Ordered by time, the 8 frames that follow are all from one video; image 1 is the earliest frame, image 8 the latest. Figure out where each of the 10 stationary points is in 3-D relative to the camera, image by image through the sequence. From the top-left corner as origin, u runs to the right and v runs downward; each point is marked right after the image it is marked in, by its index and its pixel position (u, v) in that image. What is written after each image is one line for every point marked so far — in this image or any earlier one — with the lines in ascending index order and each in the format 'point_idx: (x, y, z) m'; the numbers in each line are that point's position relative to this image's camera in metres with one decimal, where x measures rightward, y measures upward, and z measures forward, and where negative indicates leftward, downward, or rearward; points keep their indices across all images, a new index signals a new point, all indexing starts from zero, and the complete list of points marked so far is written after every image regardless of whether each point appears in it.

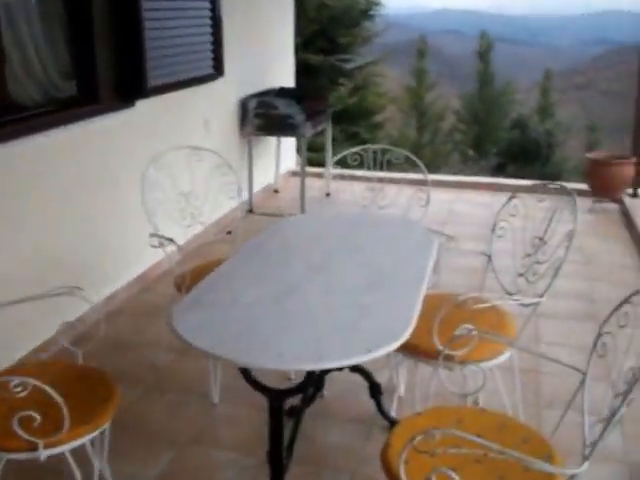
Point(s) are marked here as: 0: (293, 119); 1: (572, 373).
0: (-0.1, +0.6, +5.2) m
1: (+0.8, -0.4, +3.3) m
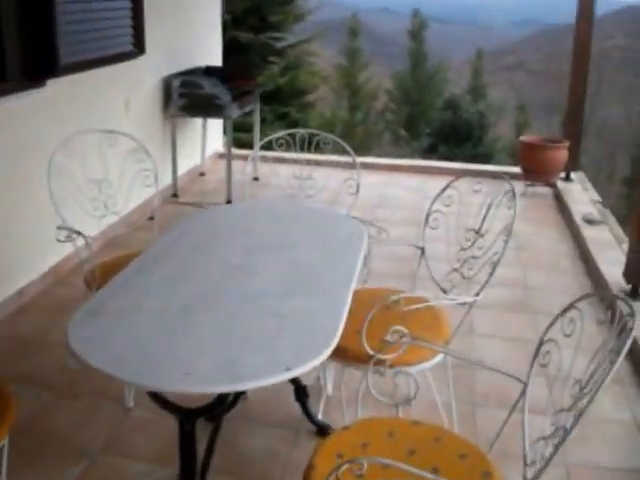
0: (-0.5, +0.7, +5.0) m
1: (+0.6, -0.4, +3.1) m
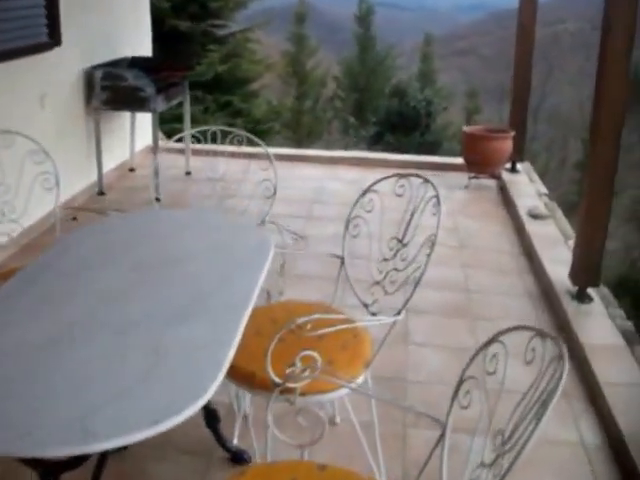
0: (-0.8, +0.7, +4.7) m
1: (+0.4, -0.4, +2.9) m
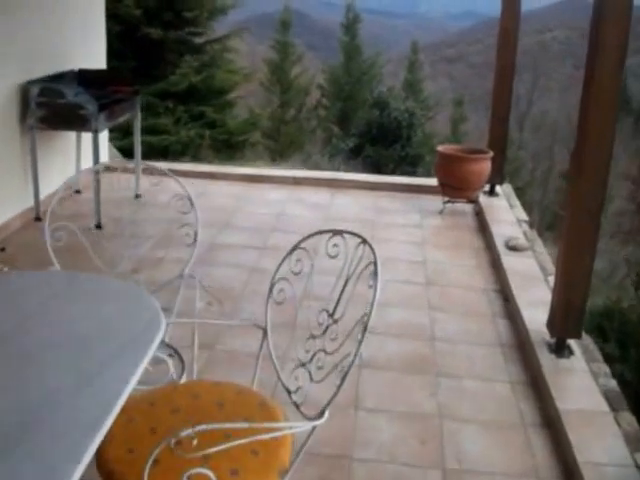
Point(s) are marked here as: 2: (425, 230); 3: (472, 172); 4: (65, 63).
0: (-1.0, +0.6, +4.3) m
1: (+0.2, -0.5, +2.5) m
2: (+0.5, 0.0, +4.6) m
3: (+0.7, +0.3, +4.7) m
4: (-1.3, +0.9, +5.0) m
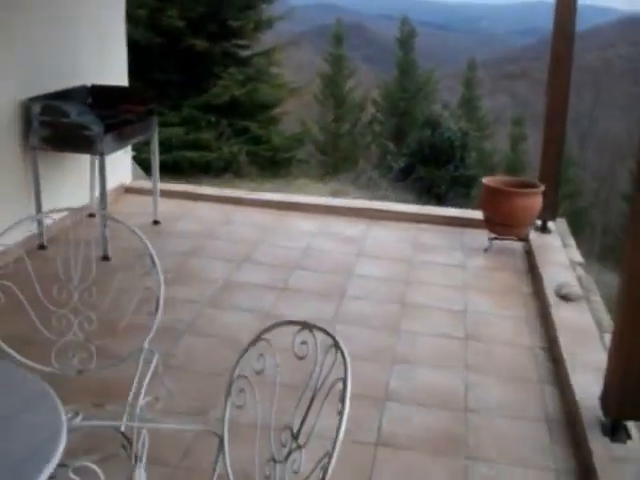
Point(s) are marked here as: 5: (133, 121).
0: (-0.9, +0.4, +3.9) m
1: (+0.2, -0.7, +2.0) m
2: (+0.6, -0.1, +4.1) m
3: (+0.9, +0.1, +4.3) m
4: (-1.1, +0.7, +4.6) m
5: (-0.8, +0.5, +4.1) m
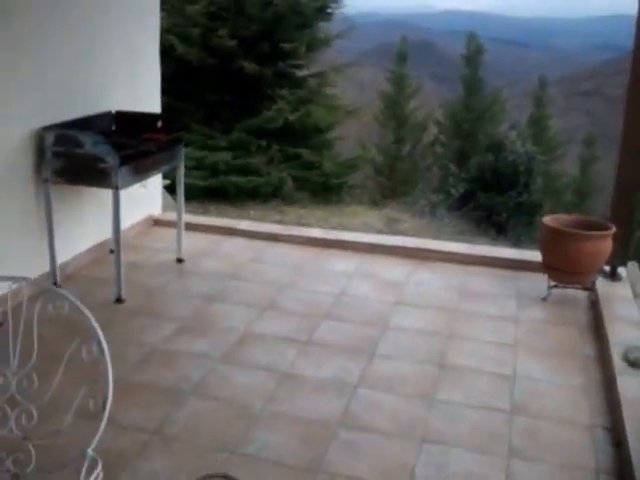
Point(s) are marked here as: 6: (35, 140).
0: (-0.8, +0.3, +3.5) m
1: (+0.1, -0.8, +1.6) m
2: (+0.7, -0.3, +3.6) m
3: (+1.0, 0.0, +3.8) m
4: (-0.9, +0.6, +4.3) m
5: (-0.6, +0.3, +3.8) m
6: (-1.1, +0.4, +3.7) m
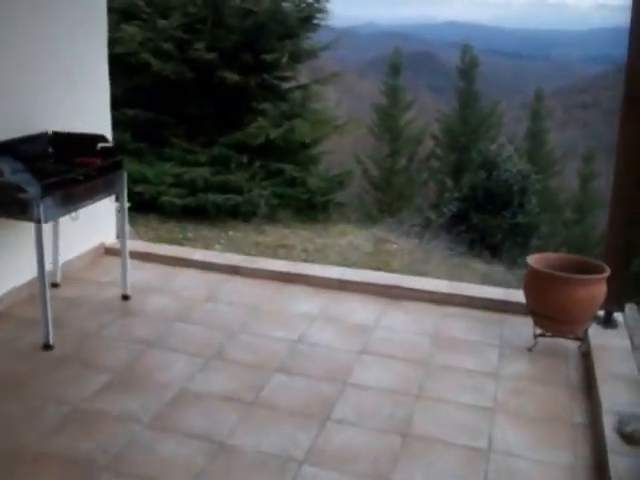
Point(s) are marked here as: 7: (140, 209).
0: (-0.9, +0.2, +3.1) m
1: (0.0, -0.9, +1.1) m
2: (+0.6, -0.5, +3.2) m
3: (+0.9, -0.2, +3.3) m
4: (-1.1, +0.5, +3.8) m
5: (-0.8, +0.2, +3.3) m
6: (-1.2, +0.2, +3.2) m
7: (-1.3, +0.2, +7.3) m
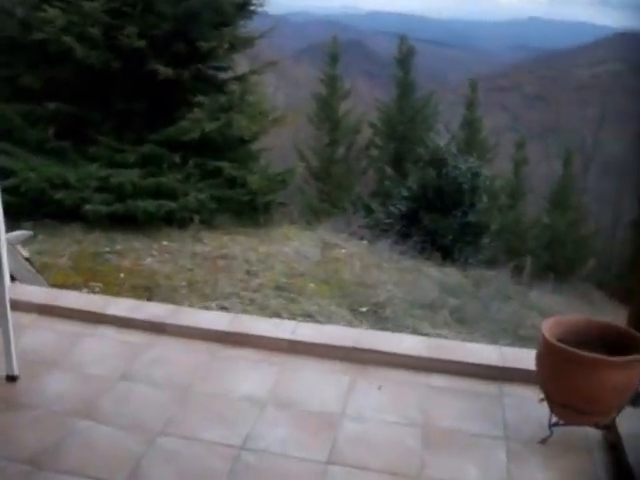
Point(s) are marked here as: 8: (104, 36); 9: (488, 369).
0: (-1.0, 0.0, +2.2) m
1: (0.0, -1.2, +0.3) m
2: (+0.5, -0.6, +2.3) m
3: (+0.7, -0.4, +2.5) m
4: (-1.2, +0.3, +2.9) m
5: (-0.9, 0.0, +2.4) m
6: (-1.3, 0.0, +2.3) m
7: (-1.7, +0.1, +6.4) m
8: (-1.4, +1.3, +6.2) m
9: (+0.5, -0.4, +3.1) m
